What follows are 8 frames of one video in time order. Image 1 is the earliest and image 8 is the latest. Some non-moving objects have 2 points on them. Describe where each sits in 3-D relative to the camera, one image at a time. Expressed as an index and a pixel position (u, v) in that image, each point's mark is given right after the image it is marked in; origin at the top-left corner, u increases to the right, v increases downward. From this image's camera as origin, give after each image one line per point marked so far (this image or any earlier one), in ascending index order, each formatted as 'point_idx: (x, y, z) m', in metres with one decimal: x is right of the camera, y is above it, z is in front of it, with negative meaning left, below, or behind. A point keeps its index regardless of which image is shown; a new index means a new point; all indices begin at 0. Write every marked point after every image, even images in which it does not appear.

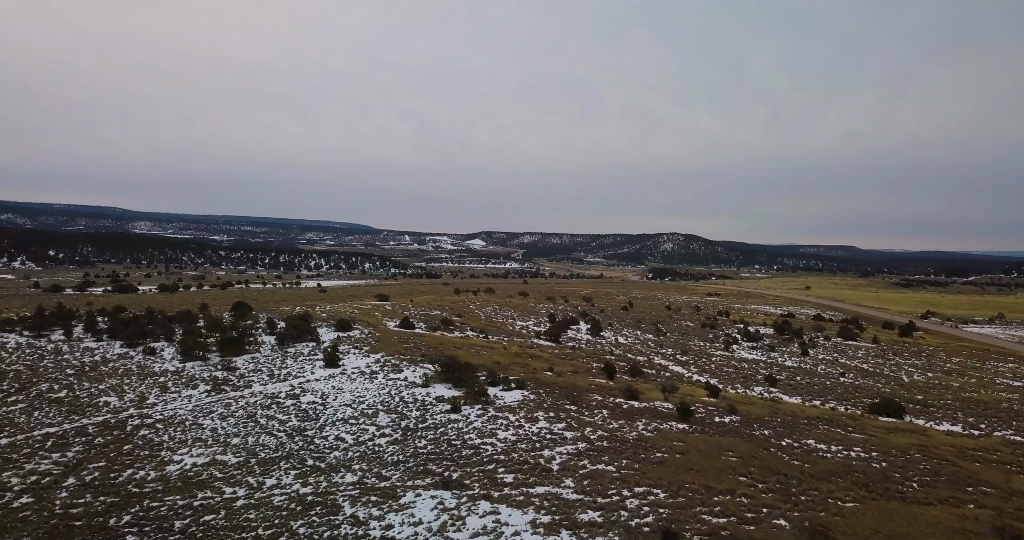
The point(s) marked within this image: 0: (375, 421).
0: (-3.6, -4.0, +19.6) m
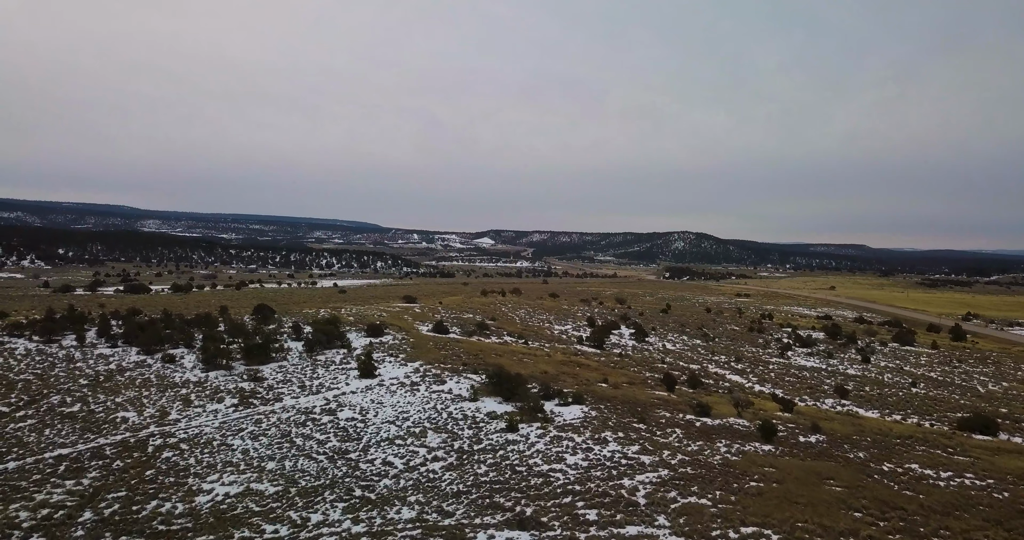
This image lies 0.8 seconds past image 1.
0: (-2.1, -4.1, +17.5) m
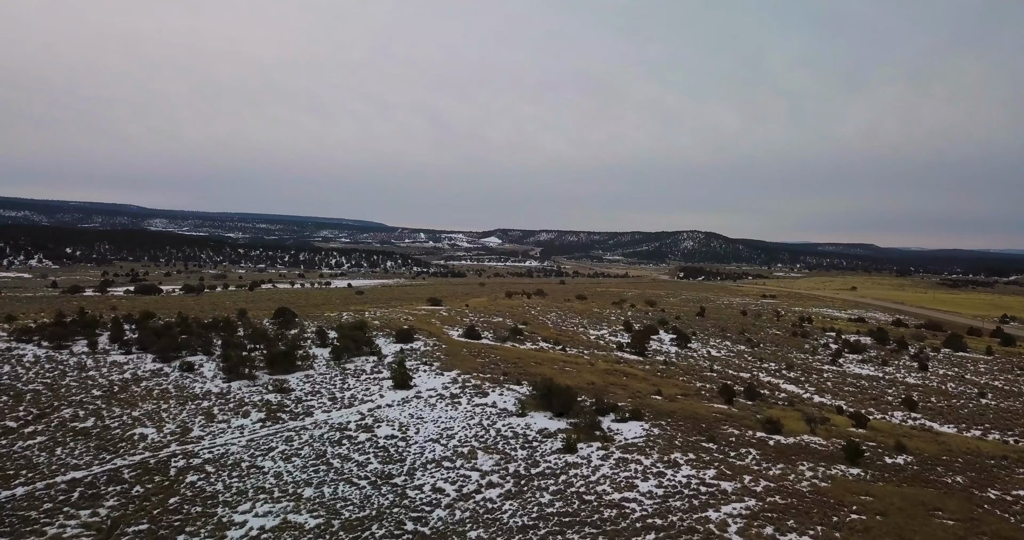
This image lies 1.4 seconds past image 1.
0: (-0.8, -4.1, +15.8) m
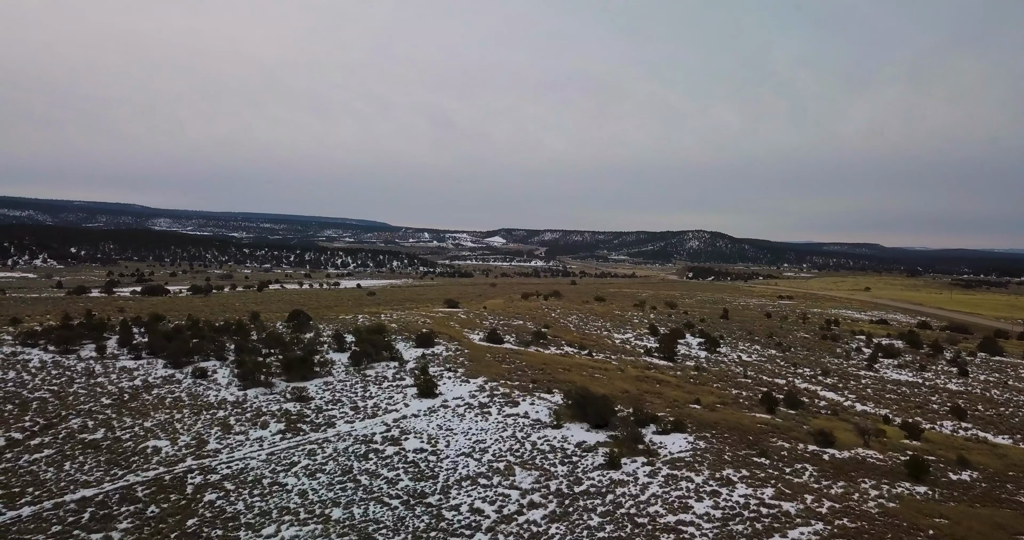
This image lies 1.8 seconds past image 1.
0: (0.0, -4.2, +14.7) m
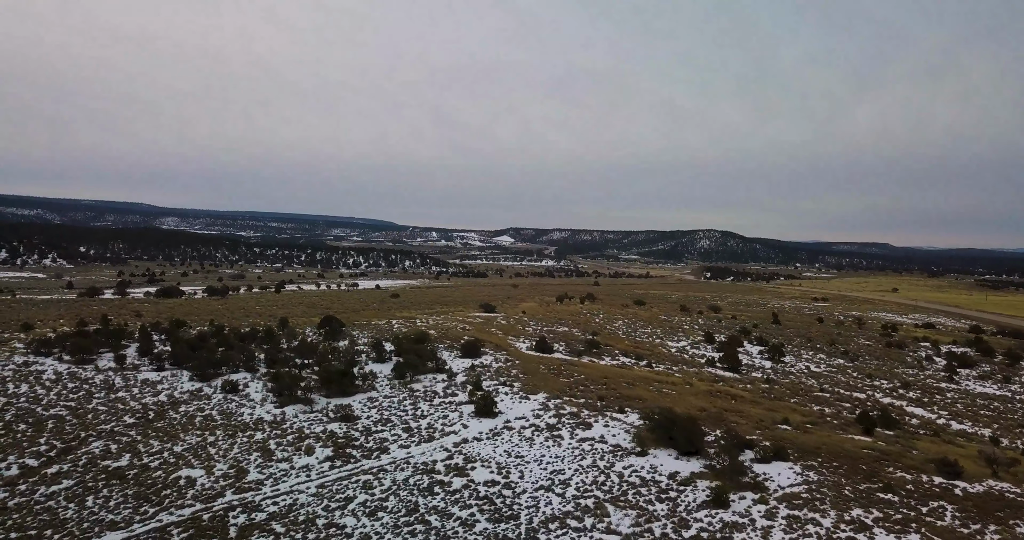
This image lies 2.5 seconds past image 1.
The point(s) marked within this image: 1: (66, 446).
0: (+1.7, -4.3, +12.6) m
1: (-9.8, -3.9, +16.3) m
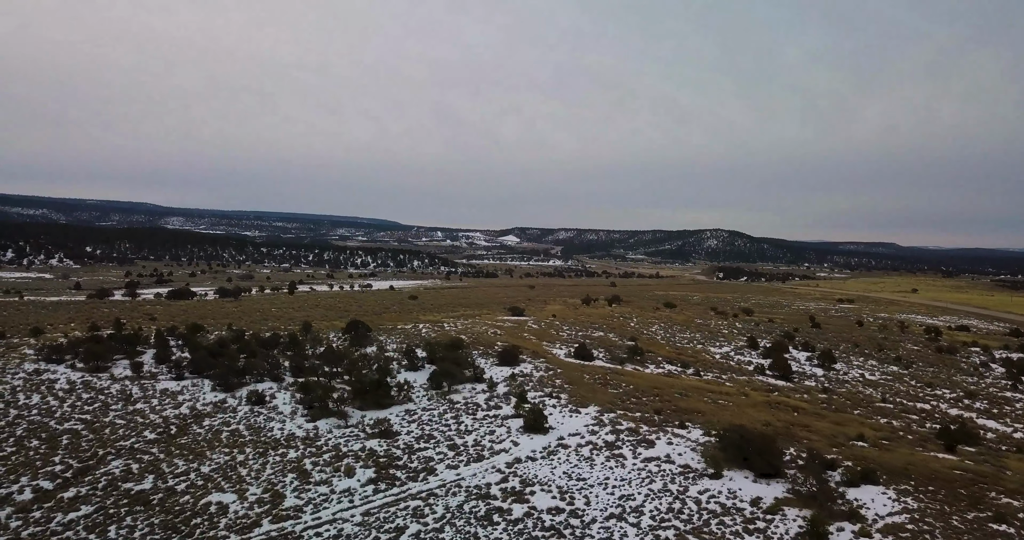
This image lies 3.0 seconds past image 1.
0: (+2.8, -4.4, +11.2) m
1: (-8.6, -3.9, +14.9) m
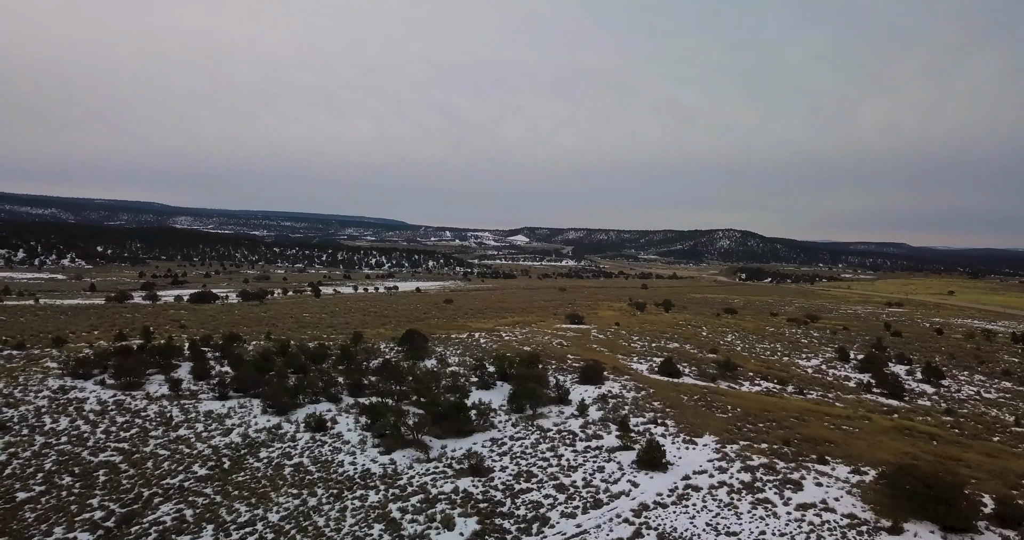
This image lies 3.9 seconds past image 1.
0: (+4.9, -4.6, +8.7) m
1: (-6.5, -4.1, +12.5) m
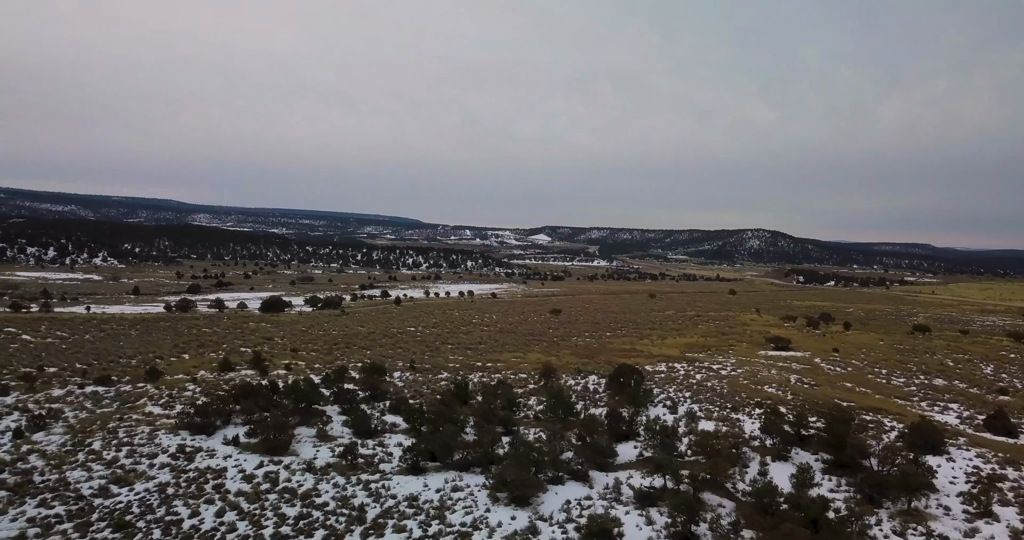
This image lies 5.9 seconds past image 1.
0: (+10.3, -5.0, +3.0) m
1: (-1.0, -4.4, +6.9) m
